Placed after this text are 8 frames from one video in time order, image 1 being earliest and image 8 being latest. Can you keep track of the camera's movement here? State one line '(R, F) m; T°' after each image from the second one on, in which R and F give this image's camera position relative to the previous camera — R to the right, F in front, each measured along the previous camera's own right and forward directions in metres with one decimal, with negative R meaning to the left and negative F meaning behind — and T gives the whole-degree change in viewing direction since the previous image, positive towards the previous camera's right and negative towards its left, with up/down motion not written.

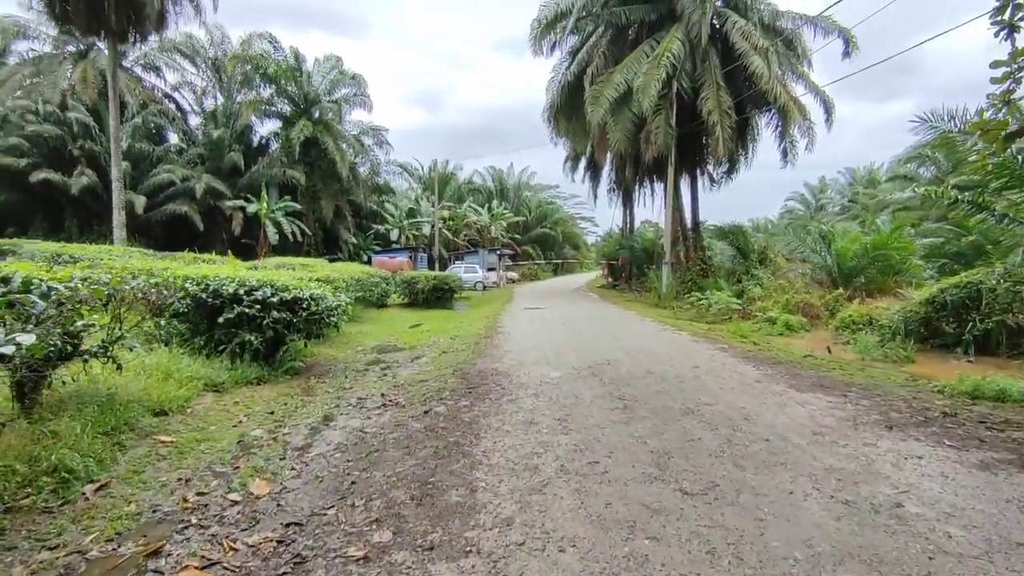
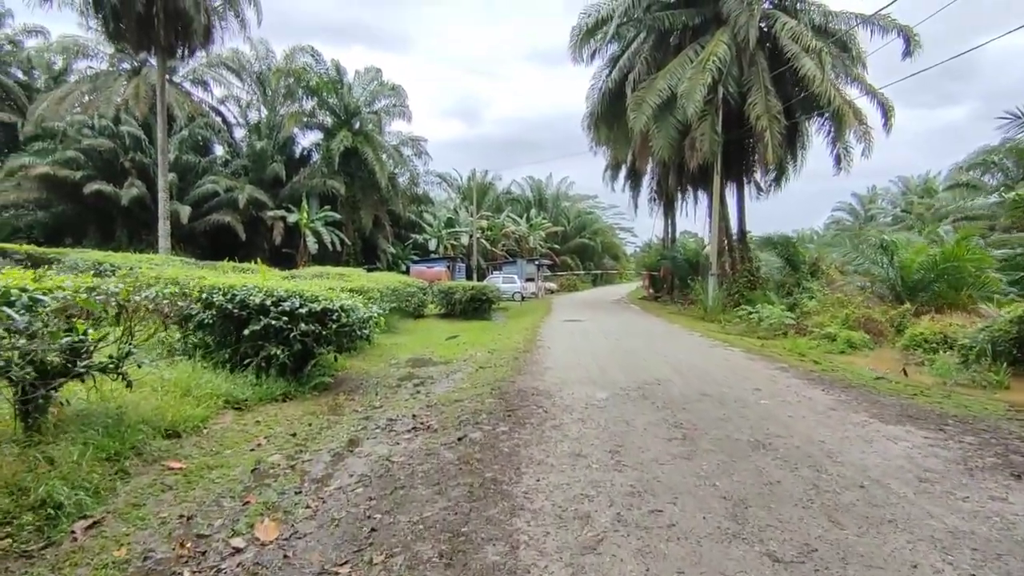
(-0.1, +0.5) m; -4°
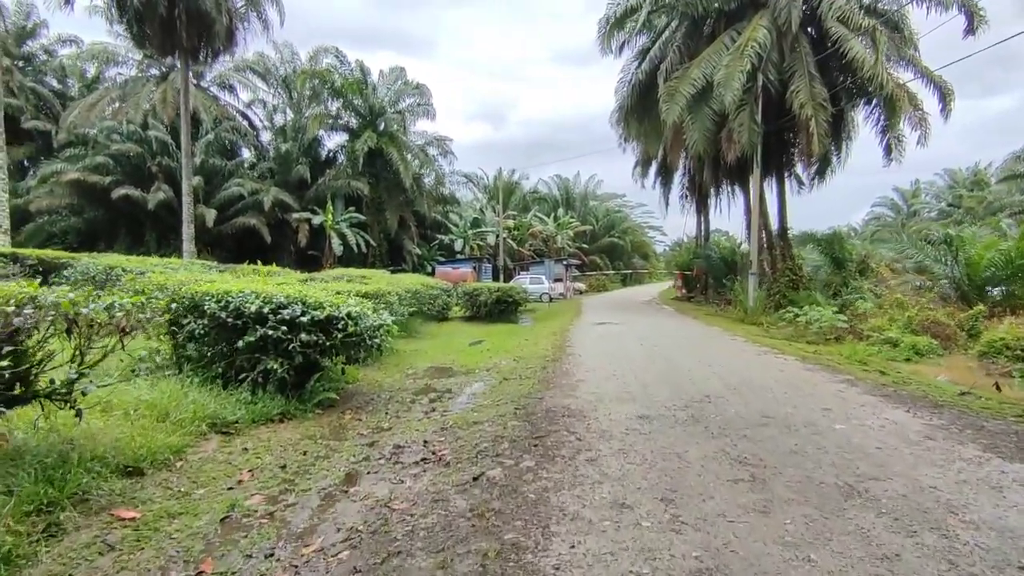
(0.0, +0.7) m; -3°
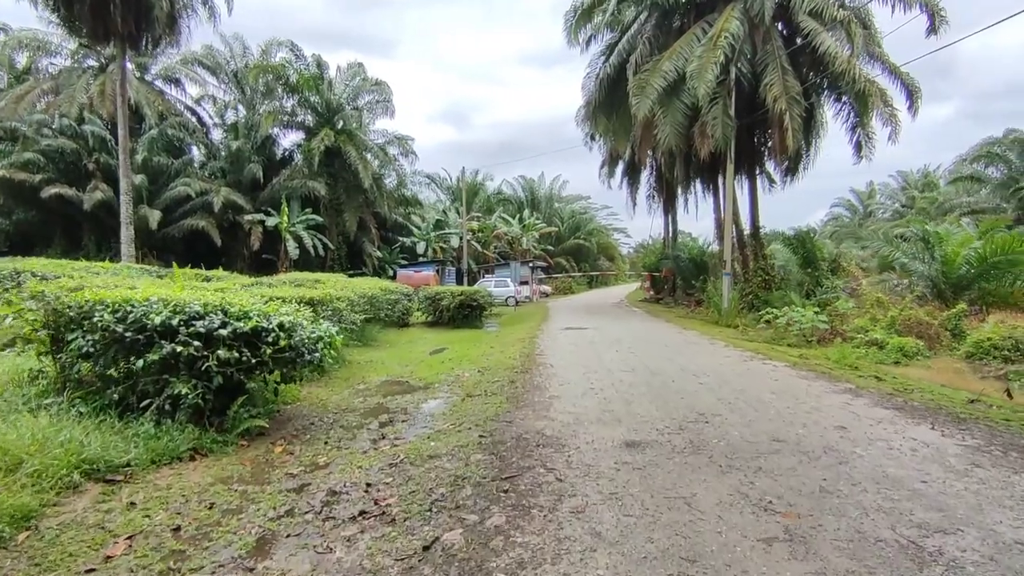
(0.0, +0.8) m; +3°
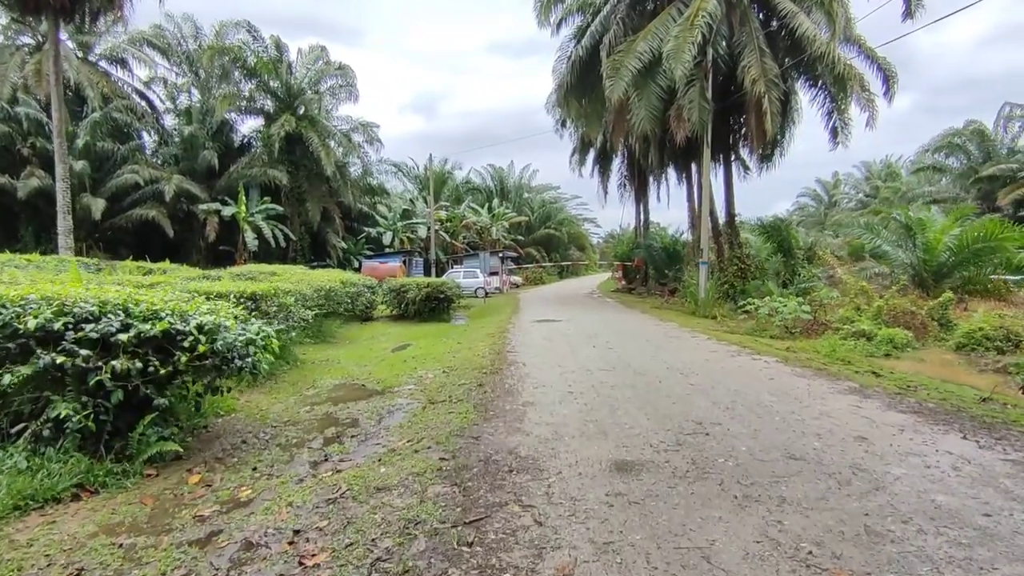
(0.0, +0.7) m; +3°
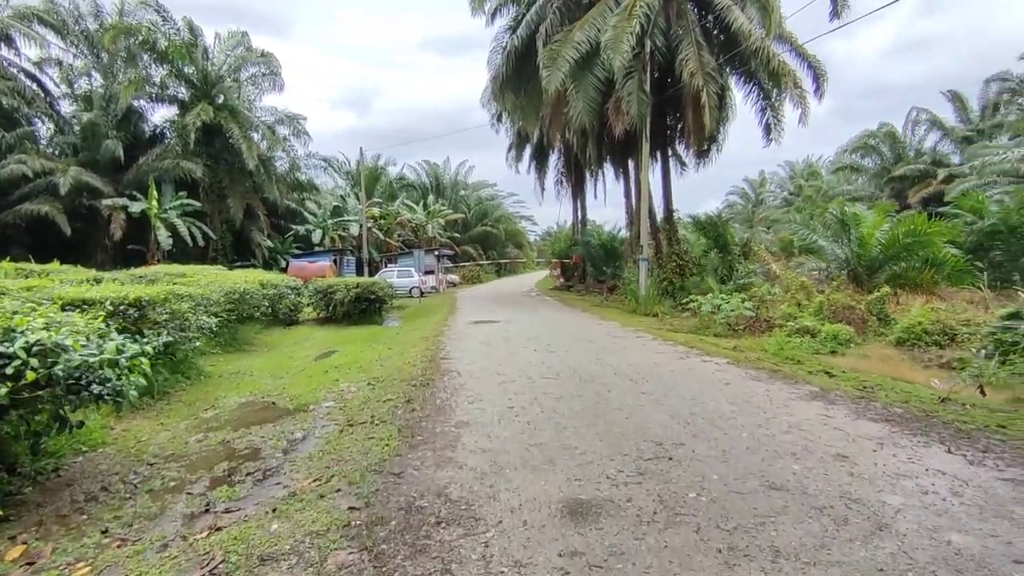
(+0.1, +0.7) m; +6°
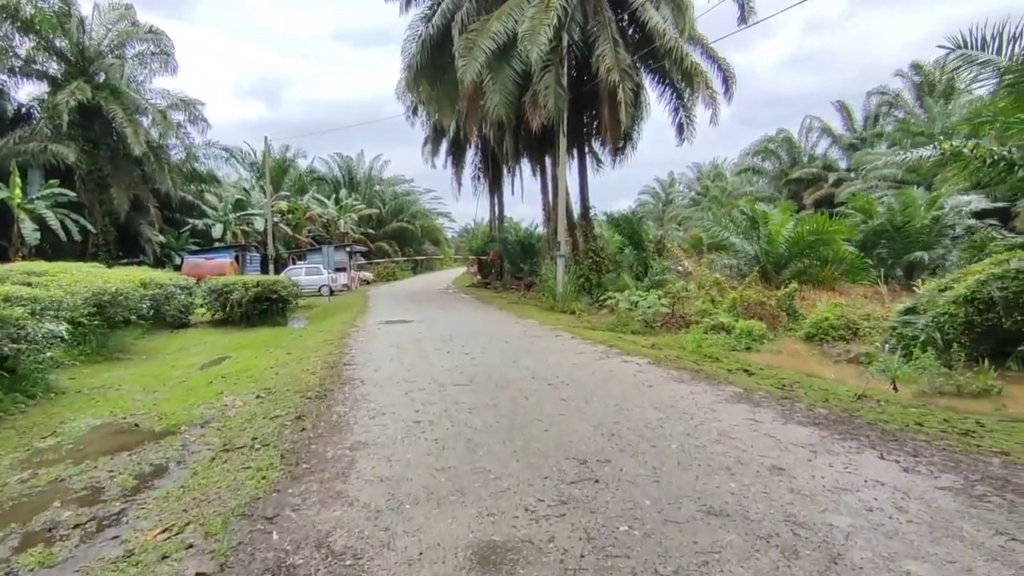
(+0.1, +0.5) m; +8°
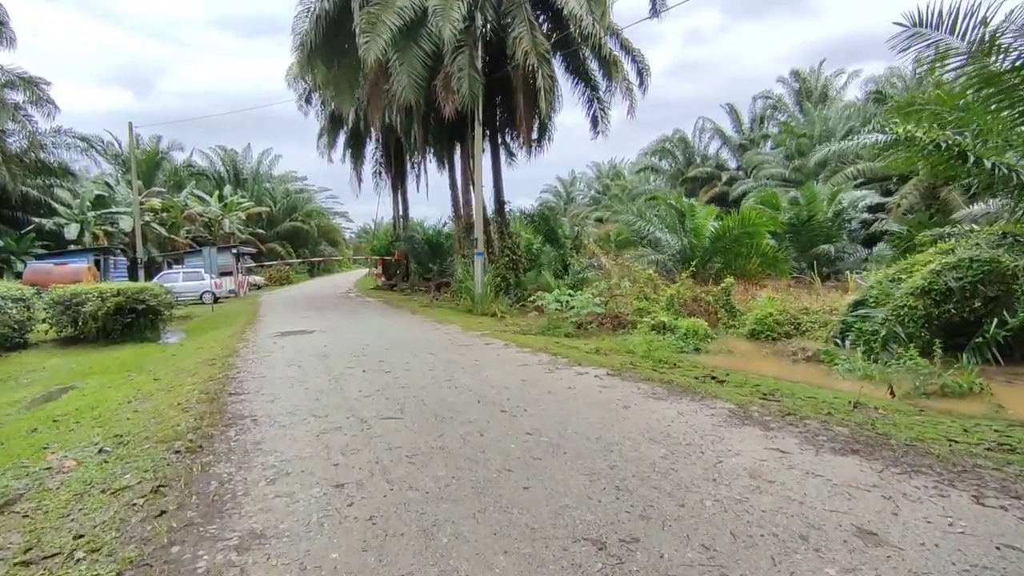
(-0.3, +1.1) m; +10°
